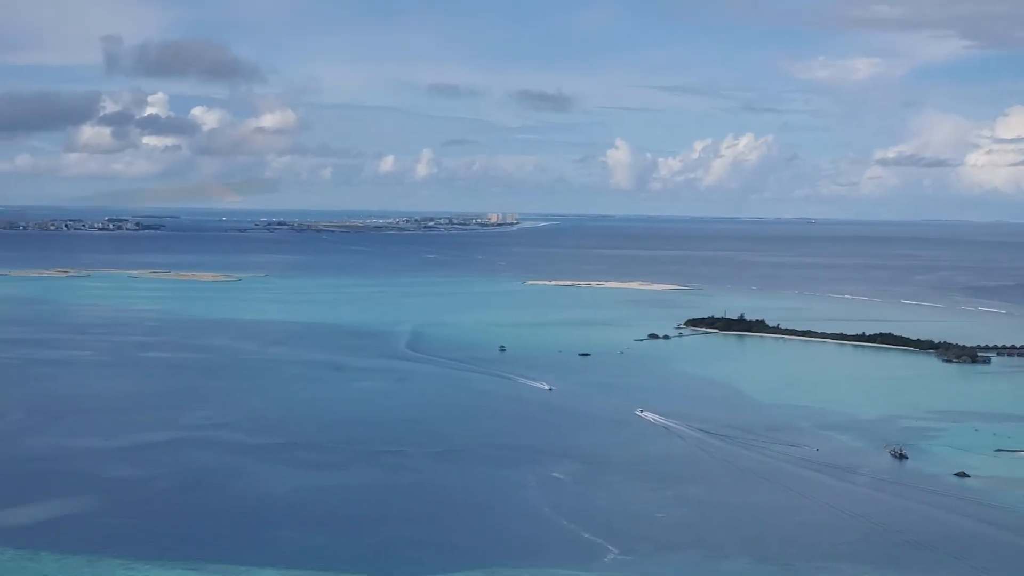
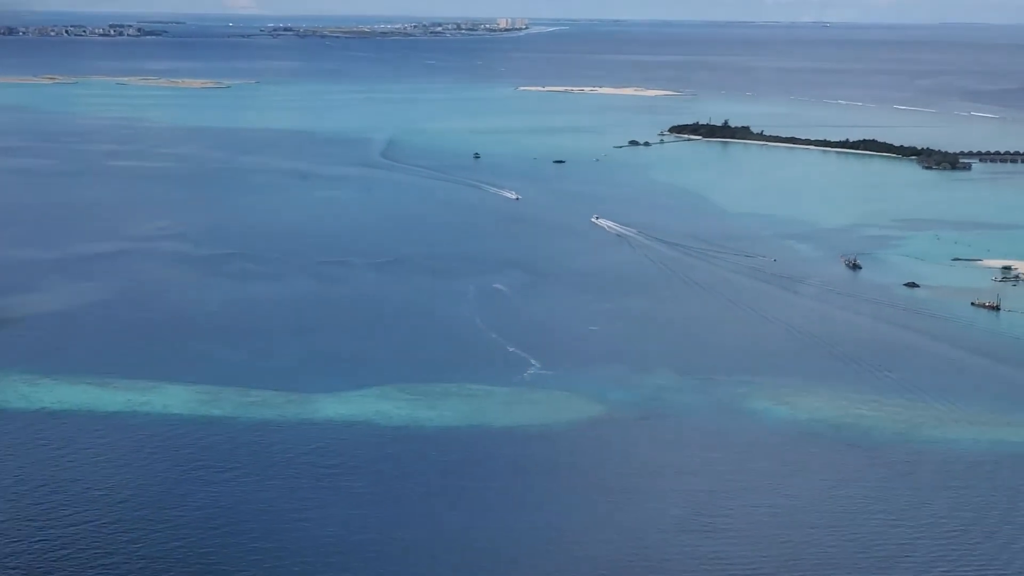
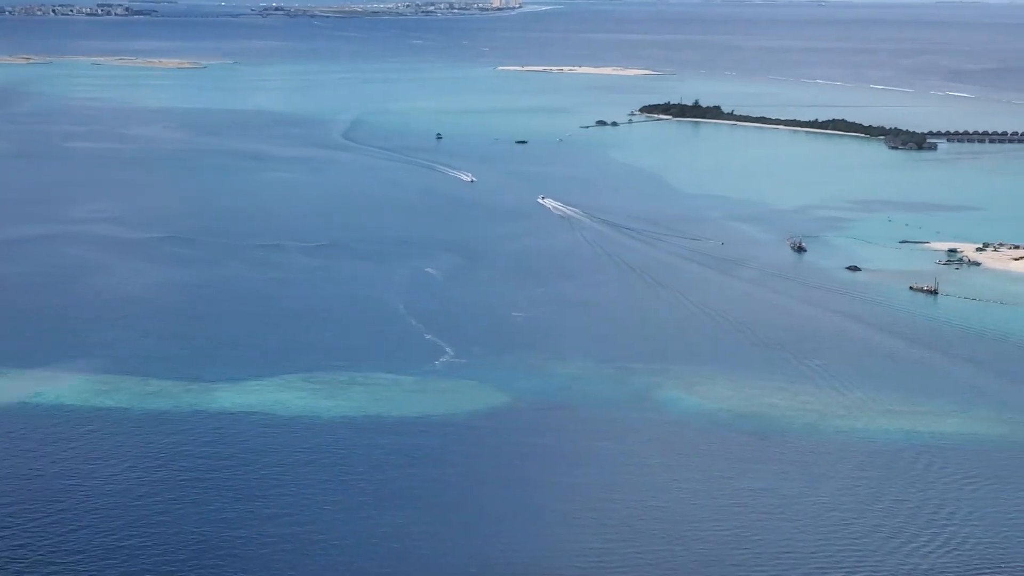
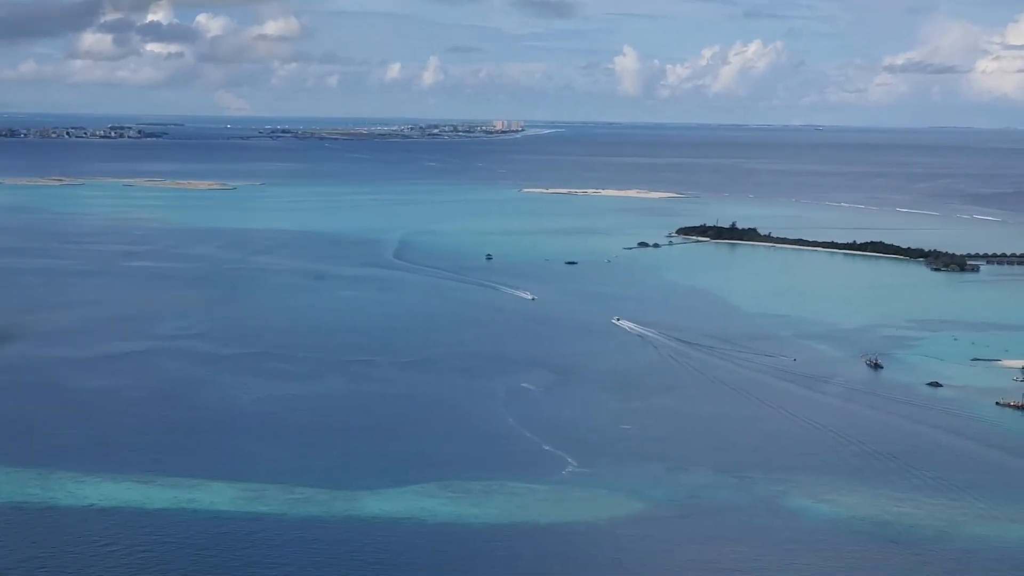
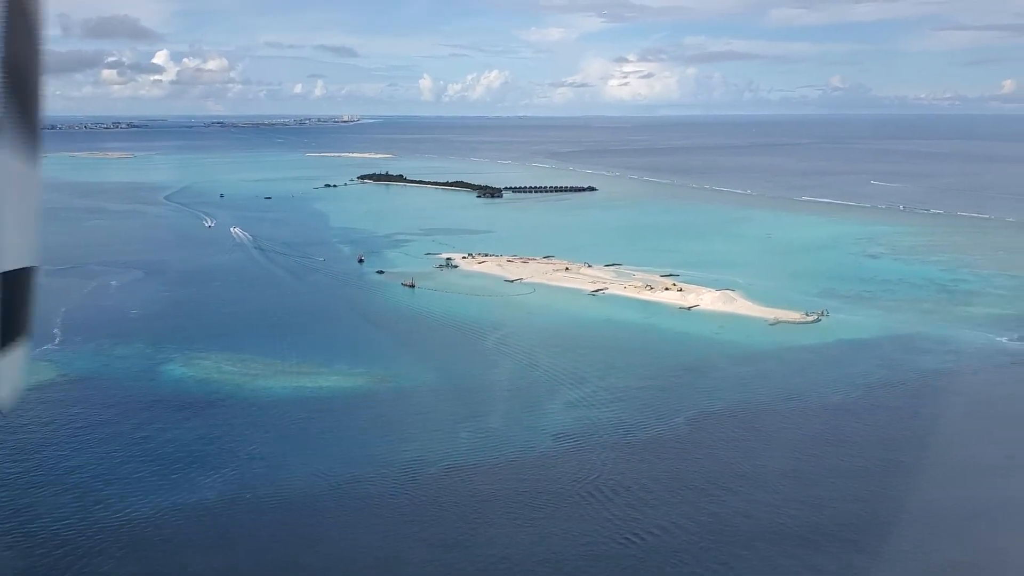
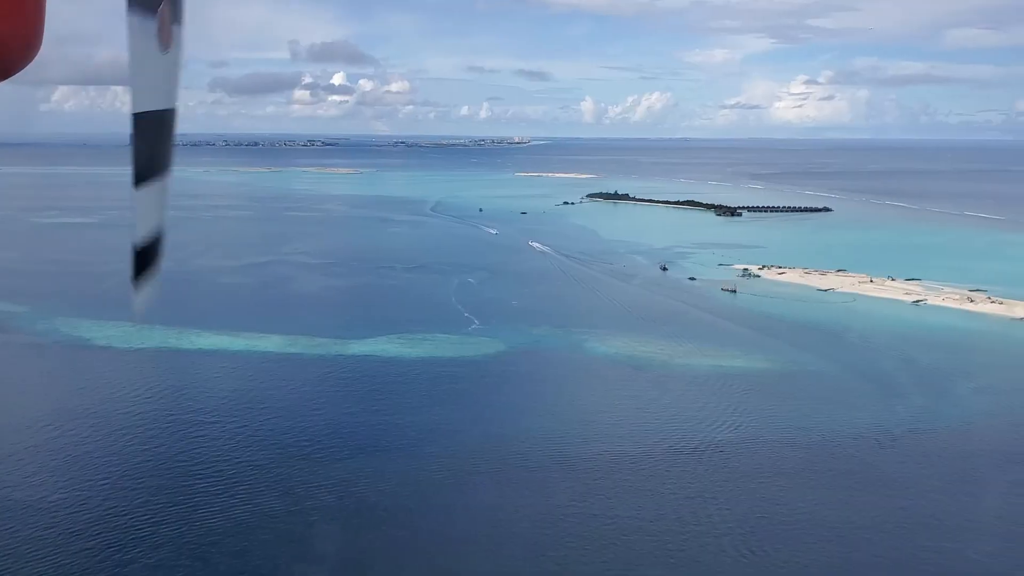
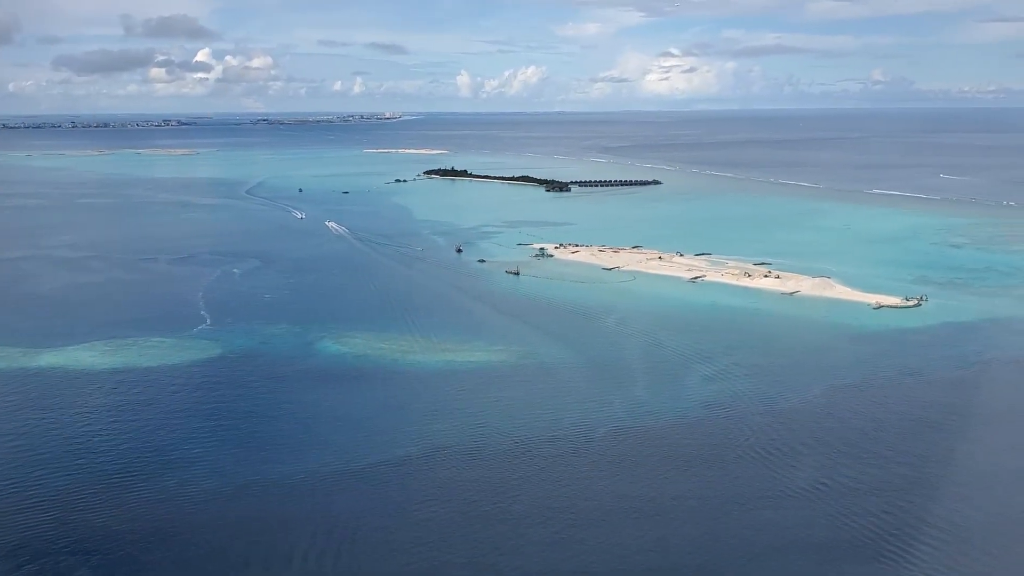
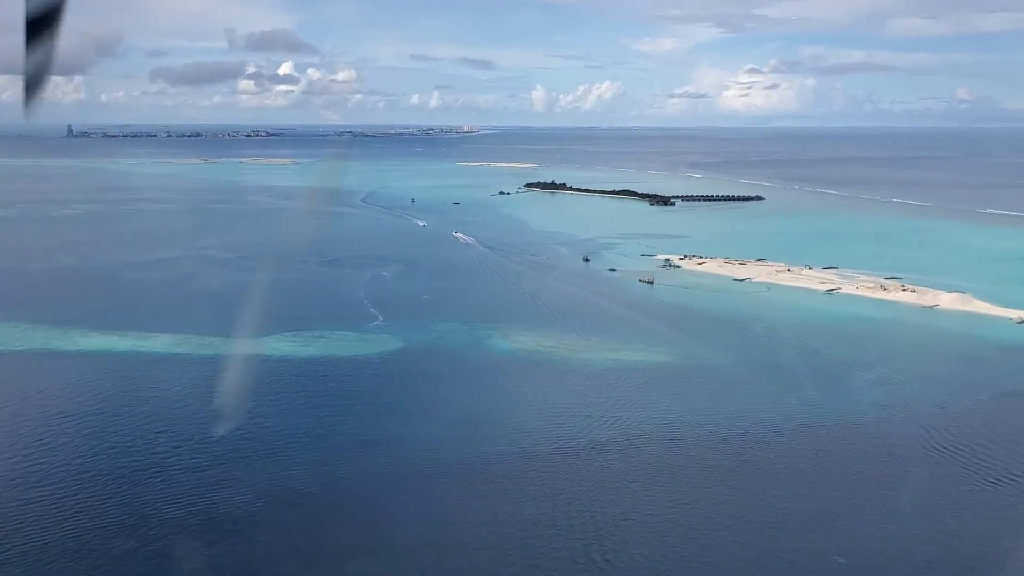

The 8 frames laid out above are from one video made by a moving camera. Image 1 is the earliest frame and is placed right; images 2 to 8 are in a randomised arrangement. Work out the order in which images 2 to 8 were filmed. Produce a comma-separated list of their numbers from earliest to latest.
4, 2, 3, 6, 8, 7, 5
